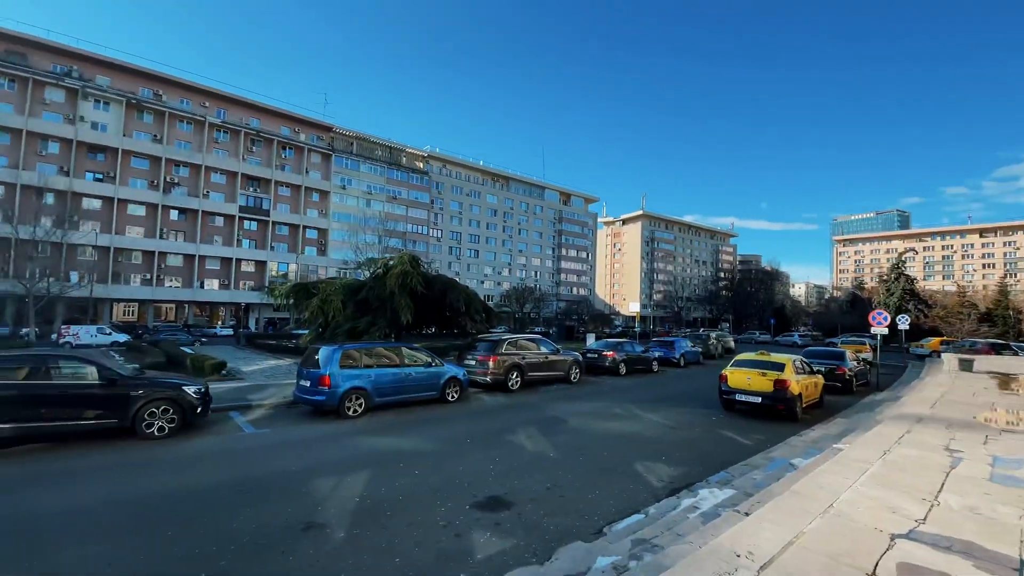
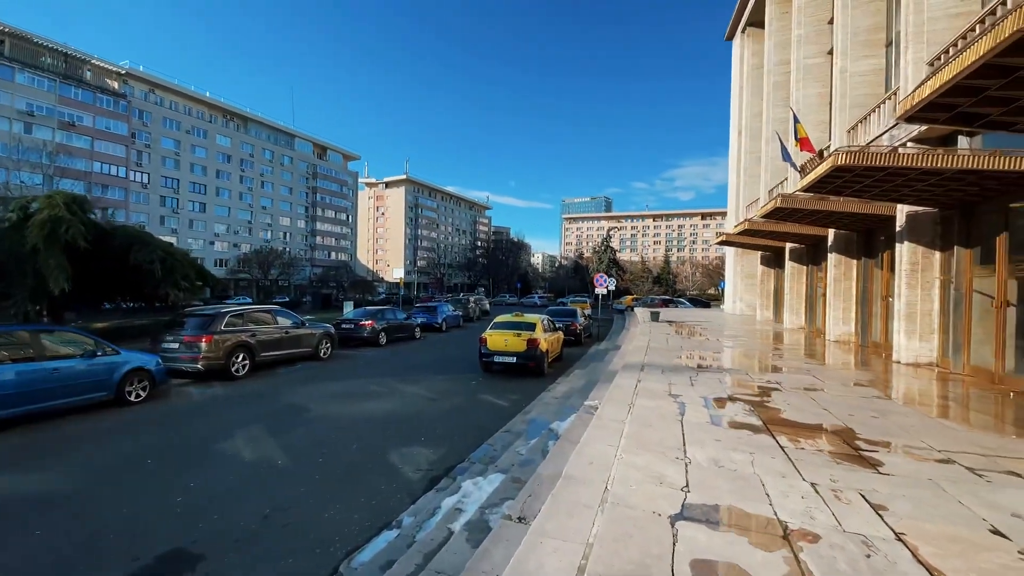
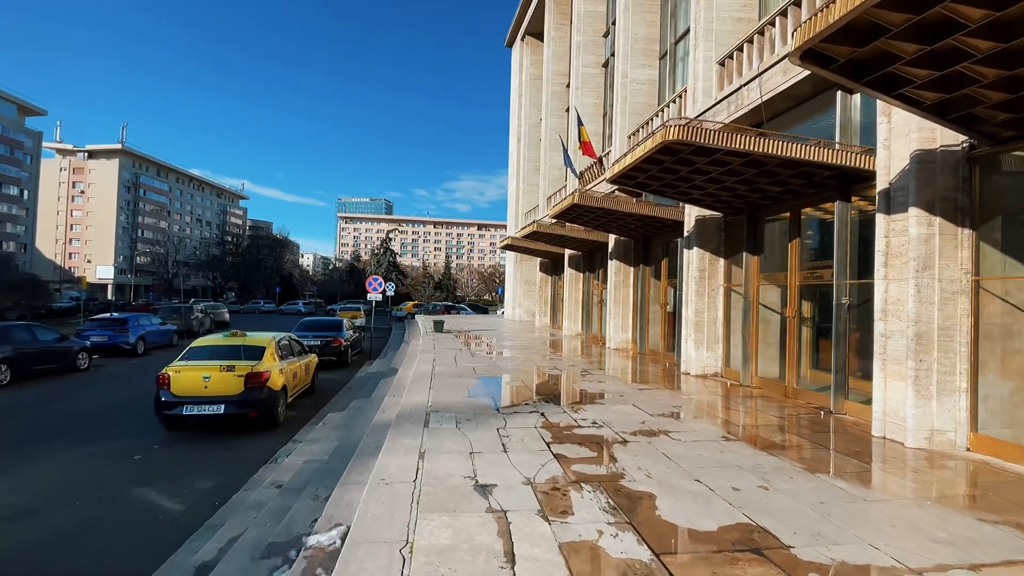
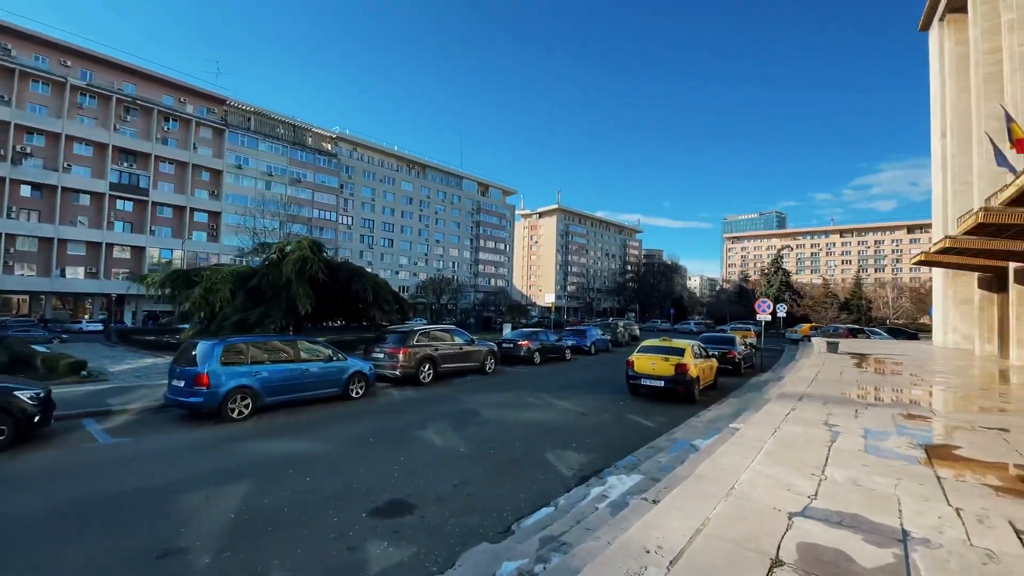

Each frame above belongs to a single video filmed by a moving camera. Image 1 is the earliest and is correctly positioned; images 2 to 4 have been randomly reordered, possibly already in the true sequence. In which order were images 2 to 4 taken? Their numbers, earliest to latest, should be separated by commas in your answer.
4, 2, 3
